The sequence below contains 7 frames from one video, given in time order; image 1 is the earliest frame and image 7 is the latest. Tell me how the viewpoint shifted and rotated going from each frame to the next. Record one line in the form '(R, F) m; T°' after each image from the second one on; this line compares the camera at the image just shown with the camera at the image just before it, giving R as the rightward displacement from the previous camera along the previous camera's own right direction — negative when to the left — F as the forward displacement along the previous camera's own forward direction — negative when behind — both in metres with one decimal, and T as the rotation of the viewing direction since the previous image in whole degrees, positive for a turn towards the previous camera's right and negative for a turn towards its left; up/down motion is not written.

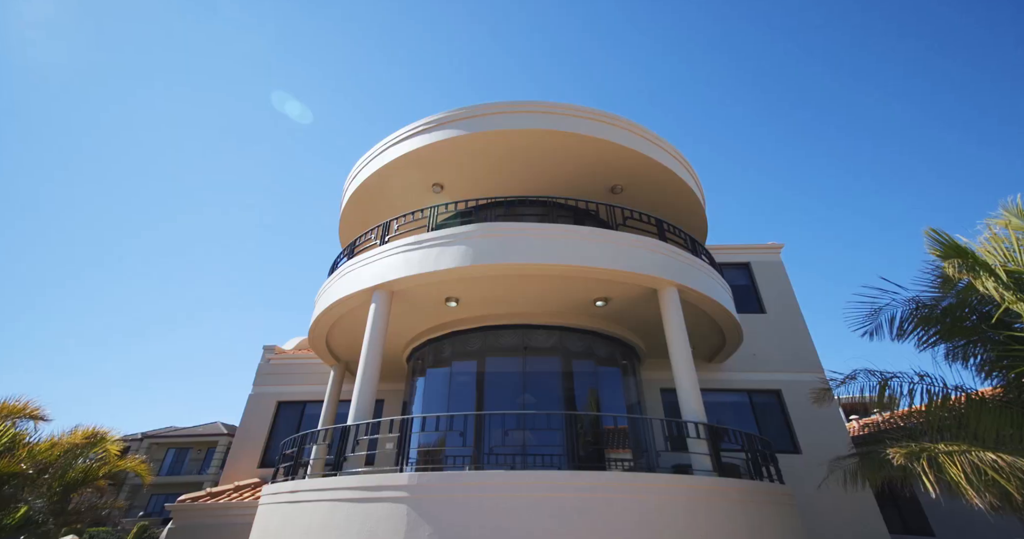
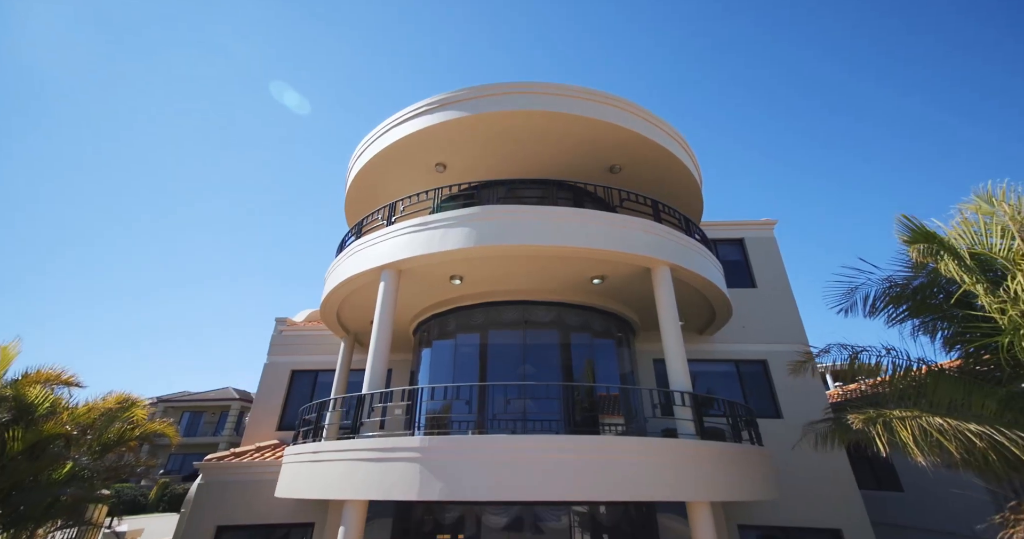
(0.0, -0.6) m; 0°
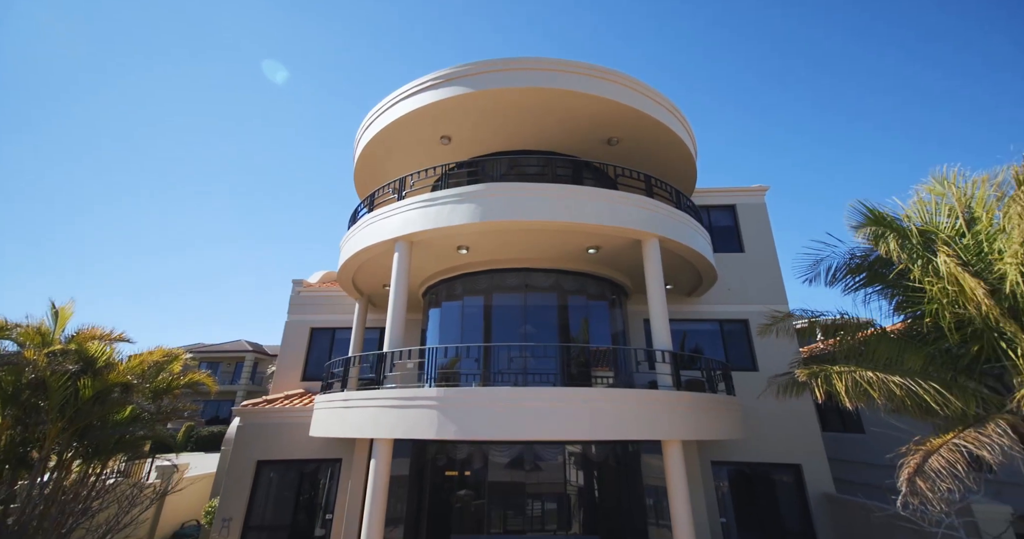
(-0.1, -1.0) m; 0°
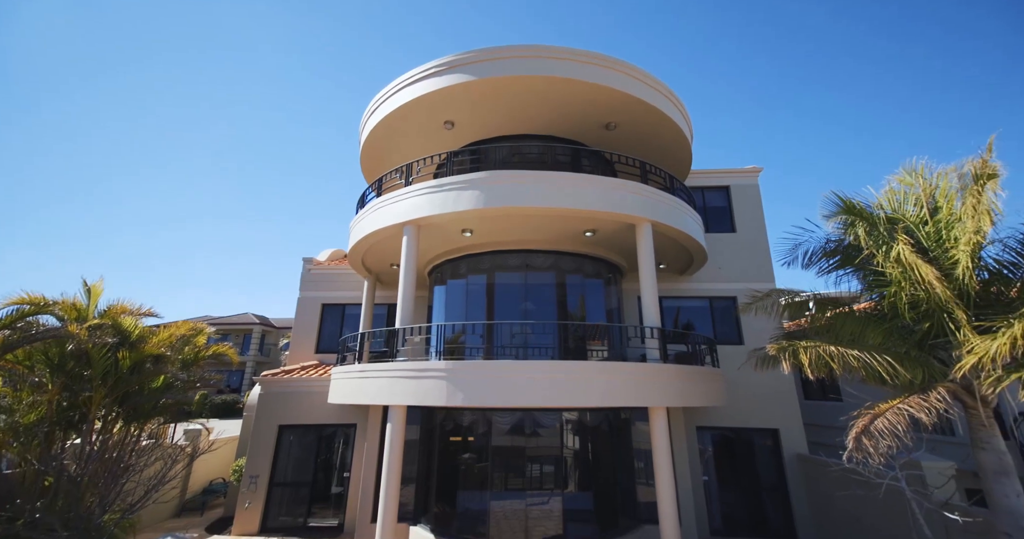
(-0.1, -0.8) m; 0°
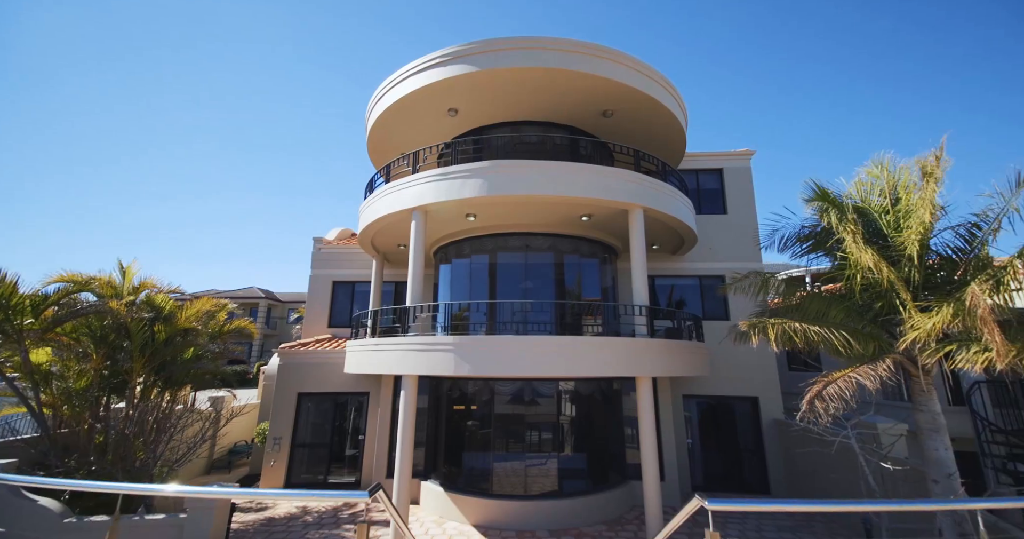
(0.0, -0.9) m; 0°
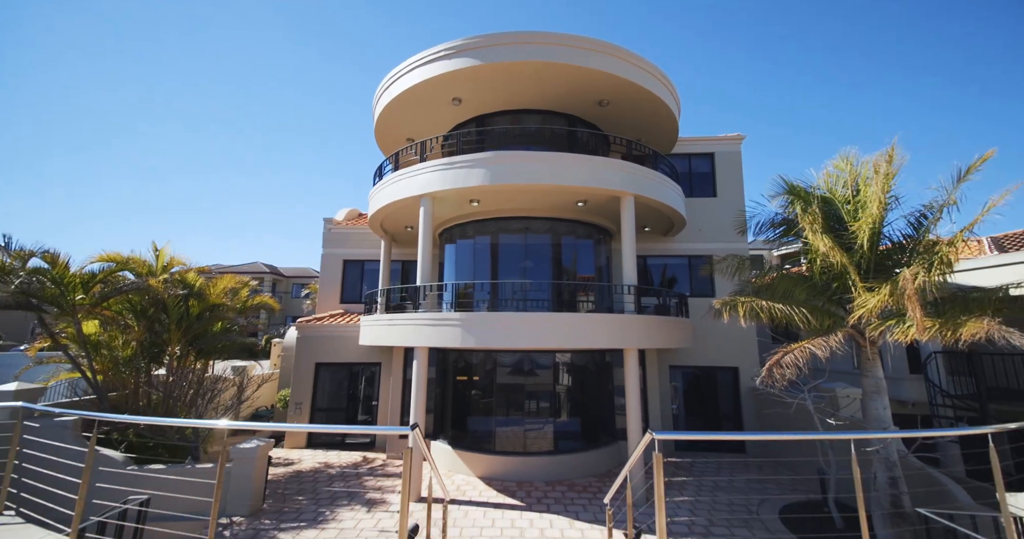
(-0.1, -1.1) m; 0°
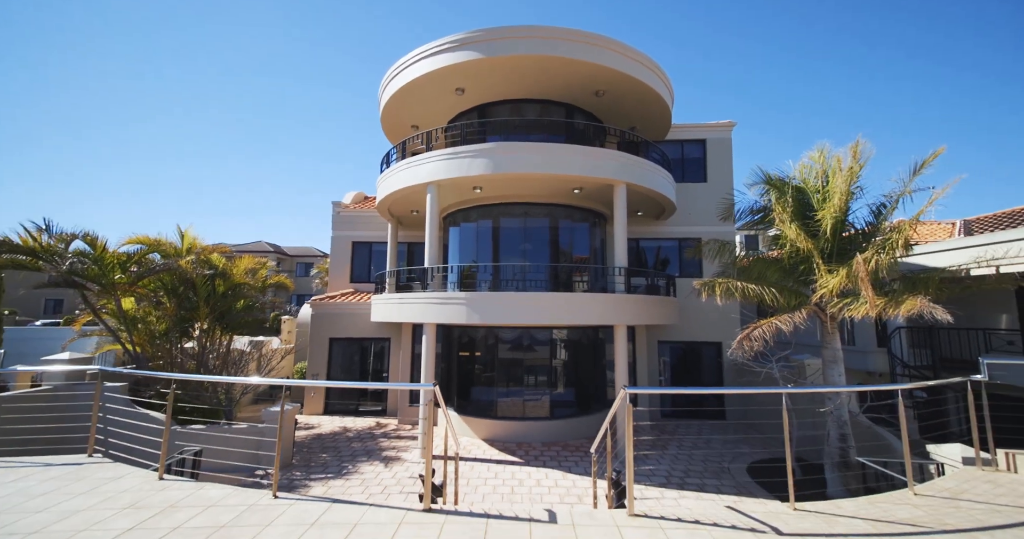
(-0.1, -1.1) m; 0°
